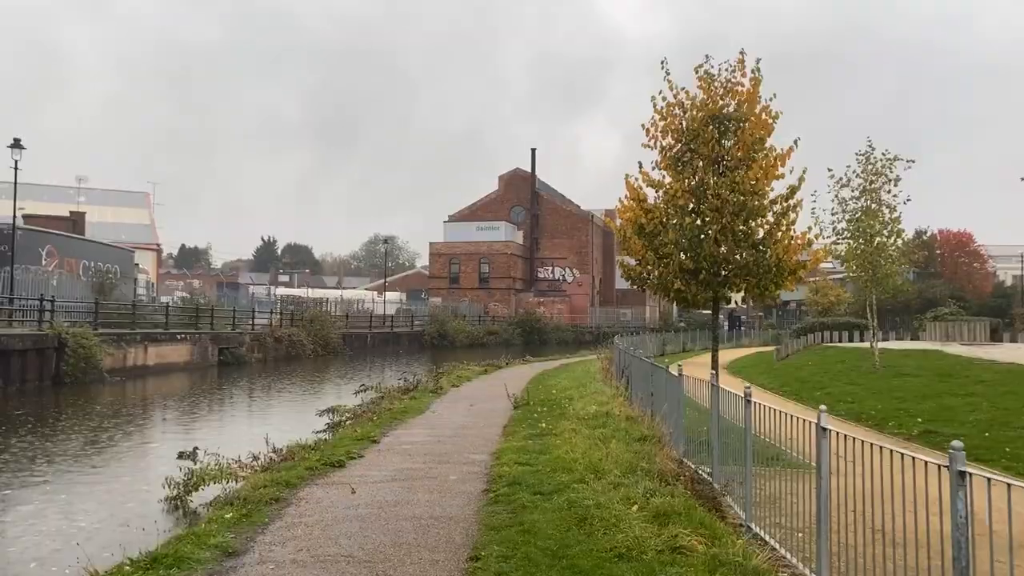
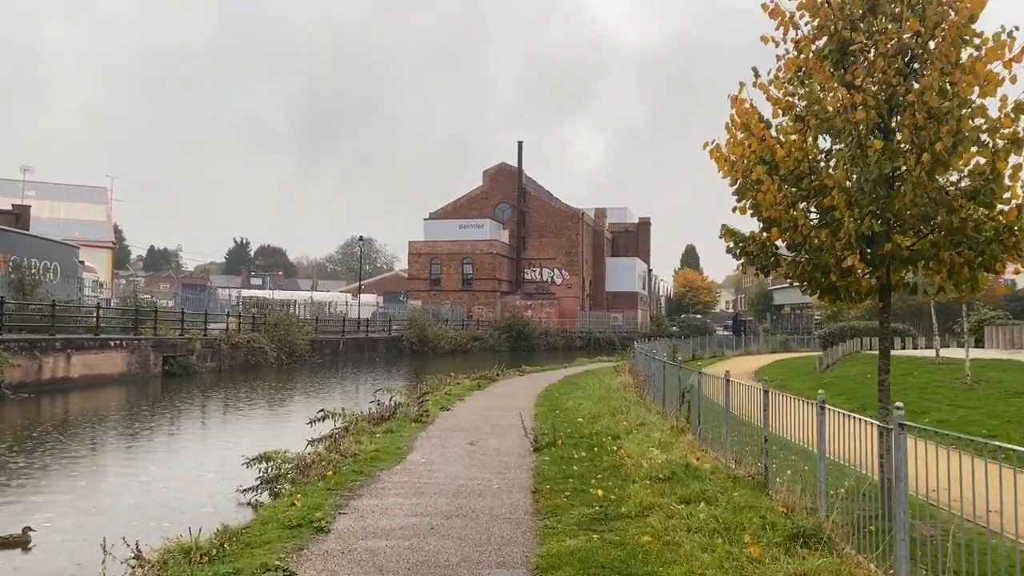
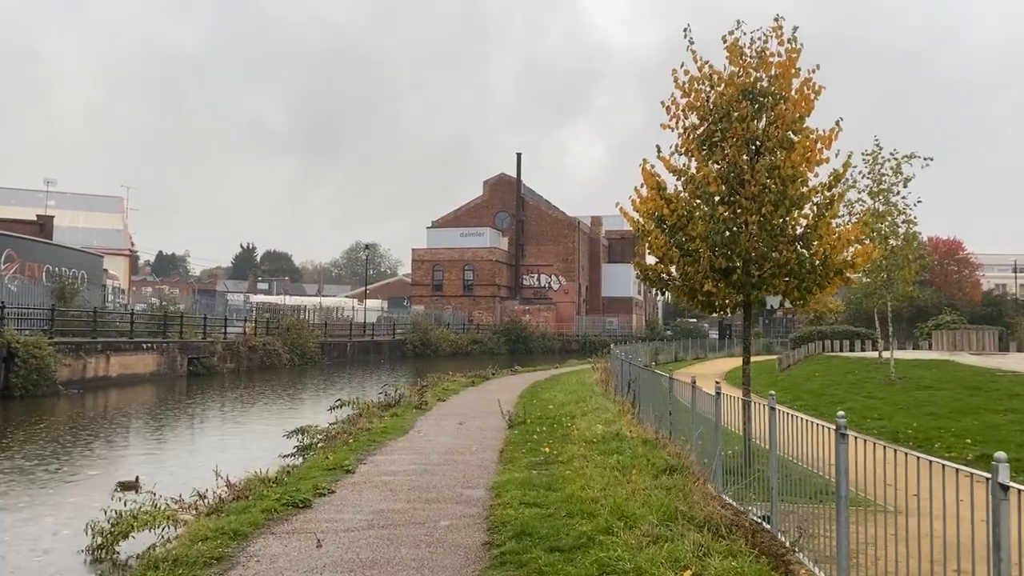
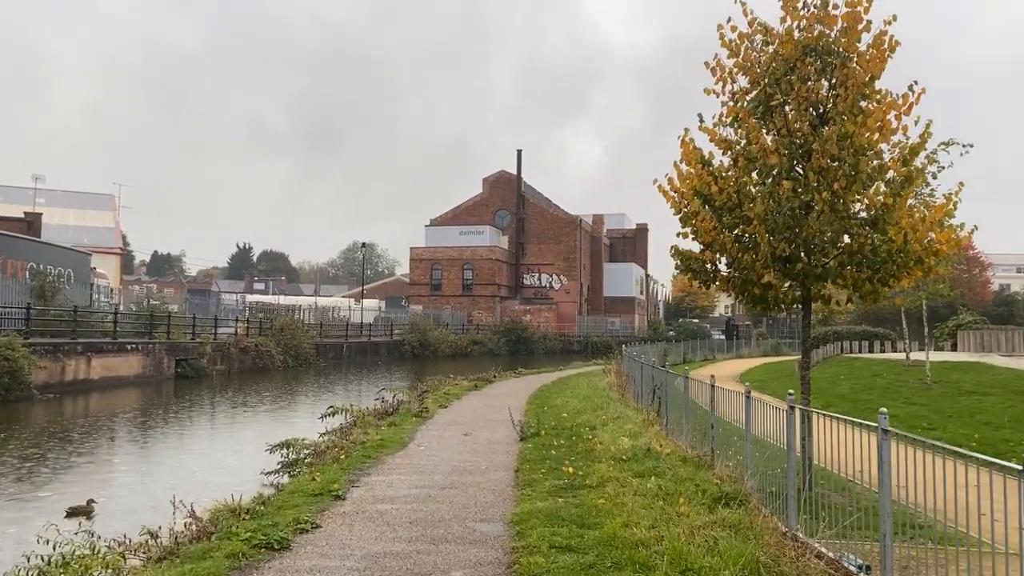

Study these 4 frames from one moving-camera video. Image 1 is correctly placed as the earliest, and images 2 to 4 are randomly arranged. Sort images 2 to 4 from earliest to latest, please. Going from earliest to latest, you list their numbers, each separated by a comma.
3, 4, 2
